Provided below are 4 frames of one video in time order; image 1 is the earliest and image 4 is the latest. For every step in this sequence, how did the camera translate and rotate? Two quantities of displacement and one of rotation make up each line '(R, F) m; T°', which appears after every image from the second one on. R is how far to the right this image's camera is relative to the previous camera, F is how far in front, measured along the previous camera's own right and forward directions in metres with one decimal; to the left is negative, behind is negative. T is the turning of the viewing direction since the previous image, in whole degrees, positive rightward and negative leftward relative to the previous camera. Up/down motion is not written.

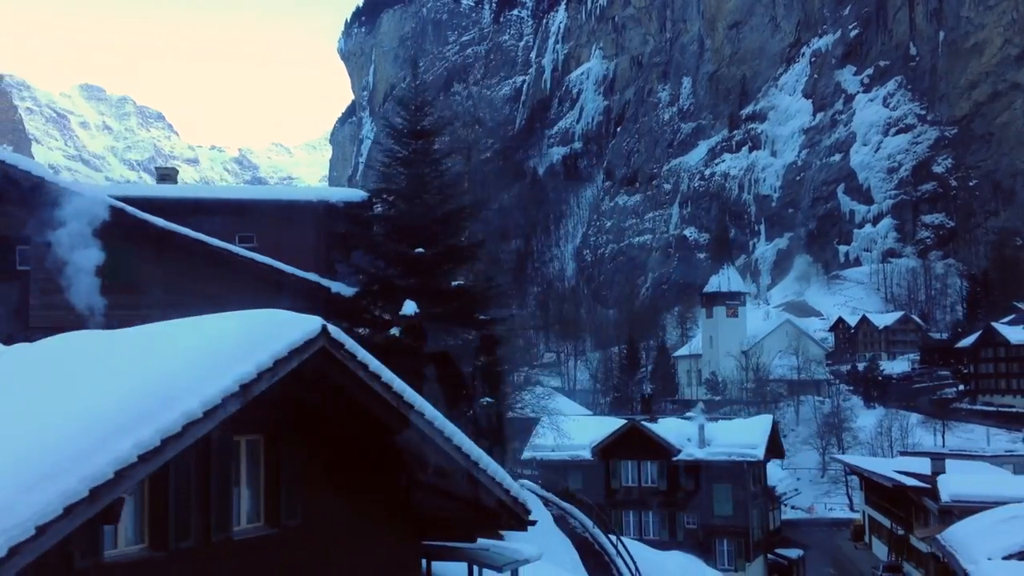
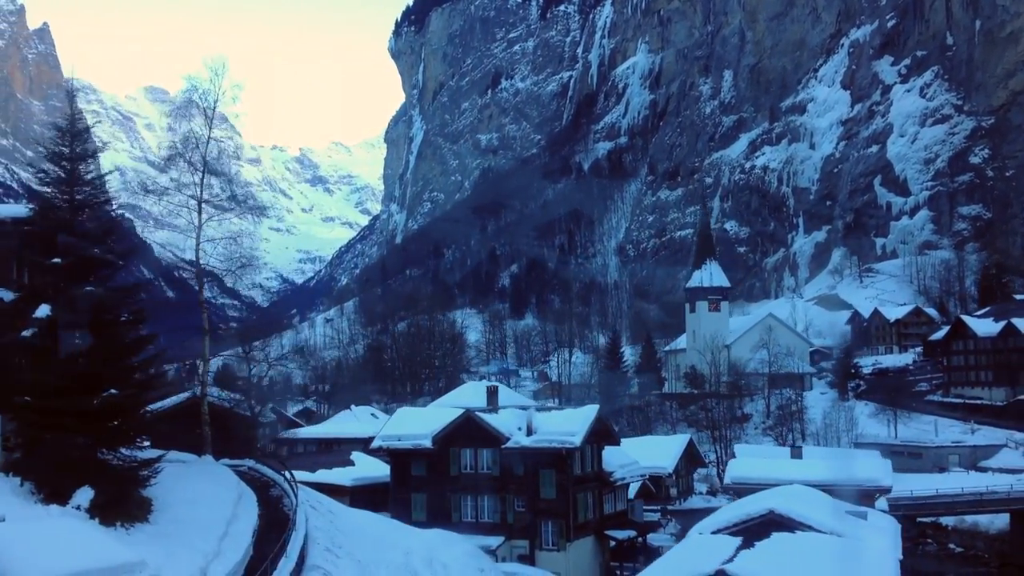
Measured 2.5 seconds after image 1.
(+3.1, -0.9) m; -2°
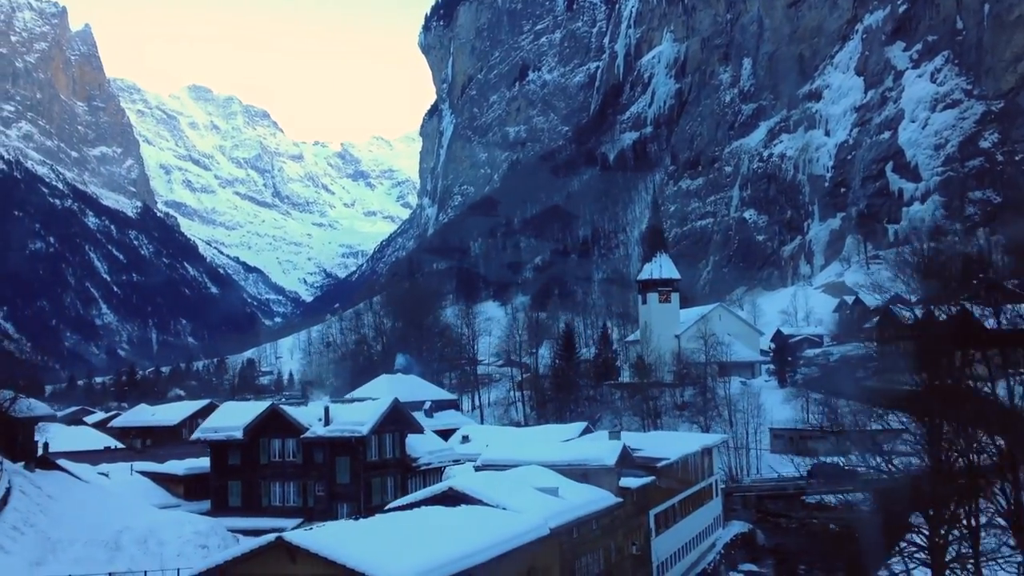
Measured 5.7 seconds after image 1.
(+3.7, -1.2) m; 0°
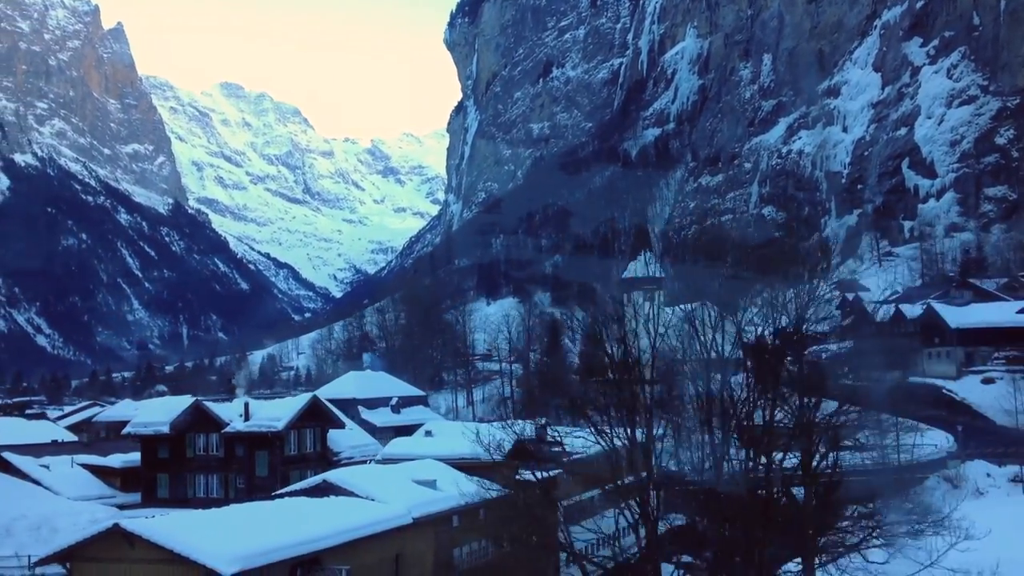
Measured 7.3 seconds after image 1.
(+1.8, -0.7) m; 0°
